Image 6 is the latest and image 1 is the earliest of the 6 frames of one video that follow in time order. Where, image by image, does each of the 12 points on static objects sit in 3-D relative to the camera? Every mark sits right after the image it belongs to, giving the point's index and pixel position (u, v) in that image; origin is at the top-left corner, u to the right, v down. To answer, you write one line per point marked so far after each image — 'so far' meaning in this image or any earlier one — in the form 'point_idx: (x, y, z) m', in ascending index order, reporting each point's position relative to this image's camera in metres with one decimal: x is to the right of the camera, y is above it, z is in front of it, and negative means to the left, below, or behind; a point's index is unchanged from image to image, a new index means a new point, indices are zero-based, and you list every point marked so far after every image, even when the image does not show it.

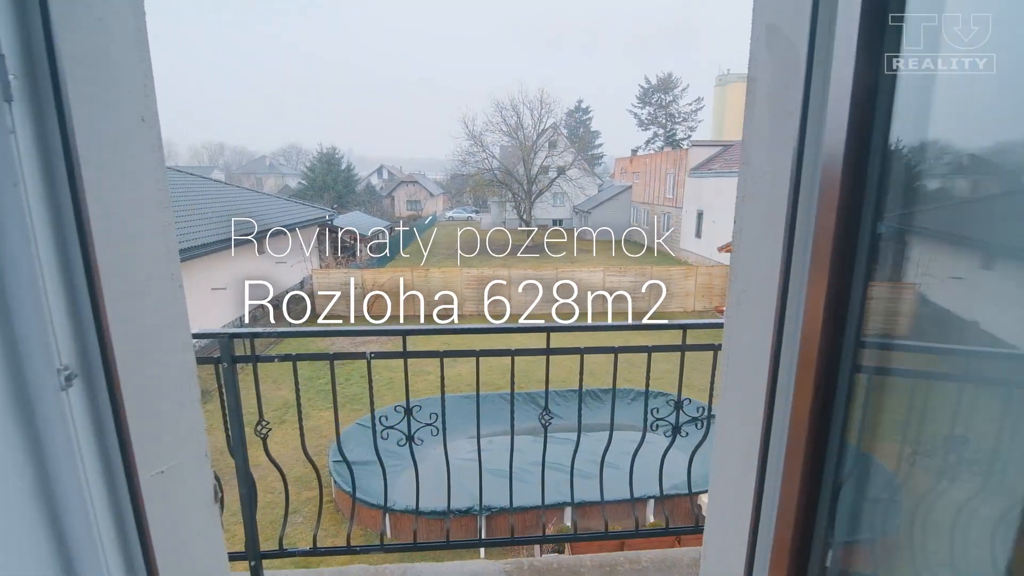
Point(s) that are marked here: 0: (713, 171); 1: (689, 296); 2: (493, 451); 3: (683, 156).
0: (+6.0, +3.5, +15.6) m
1: (+4.5, -0.2, +13.5) m
2: (-0.2, -2.1, +6.7) m
3: (+5.9, +4.6, +18.2) m
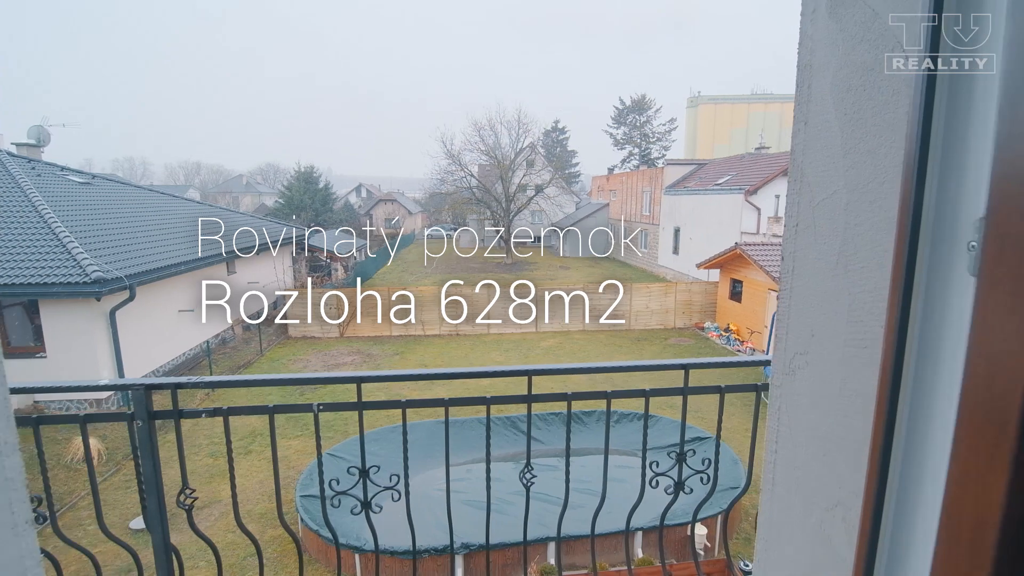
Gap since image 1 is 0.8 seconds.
0: (+5.3, +2.9, +15.7) m
1: (+4.0, -0.6, +13.4) m
2: (-0.5, -2.3, +6.3) m
3: (+5.1, +4.0, +18.2) m
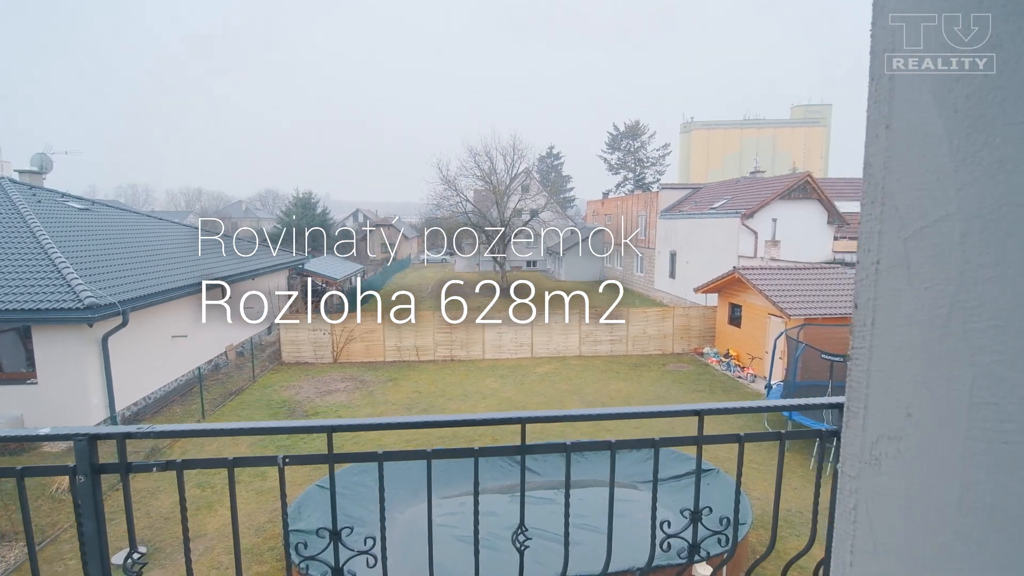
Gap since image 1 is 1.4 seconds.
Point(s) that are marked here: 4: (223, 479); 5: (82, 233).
0: (+5.2, +2.2, +15.7) m
1: (+3.9, -1.2, +13.2) m
2: (-0.5, -2.6, +6.0) m
3: (+5.0, +3.1, +18.3) m
4: (-4.2, -2.8, +7.7) m
5: (-8.5, +1.1, +10.3) m
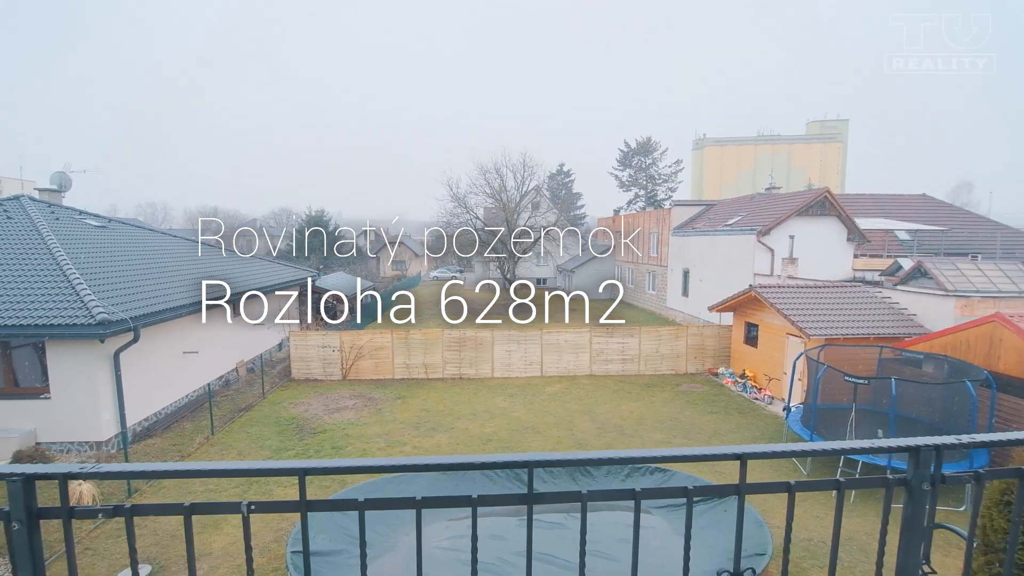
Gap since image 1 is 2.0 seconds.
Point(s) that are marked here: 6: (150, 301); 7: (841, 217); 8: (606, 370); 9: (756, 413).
0: (+5.4, +1.7, +15.4) m
1: (+4.1, -1.7, +12.8) m
2: (-0.4, -2.8, +5.7) m
3: (+5.3, +2.5, +18.1) m
4: (-4.1, -3.0, +7.5) m
5: (-8.3, +0.8, +10.3) m
6: (-6.4, -0.2, +9.1) m
7: (+7.9, +1.7, +12.6) m
8: (+2.1, -1.9, +12.4) m
9: (+4.9, -2.5, +10.5) m
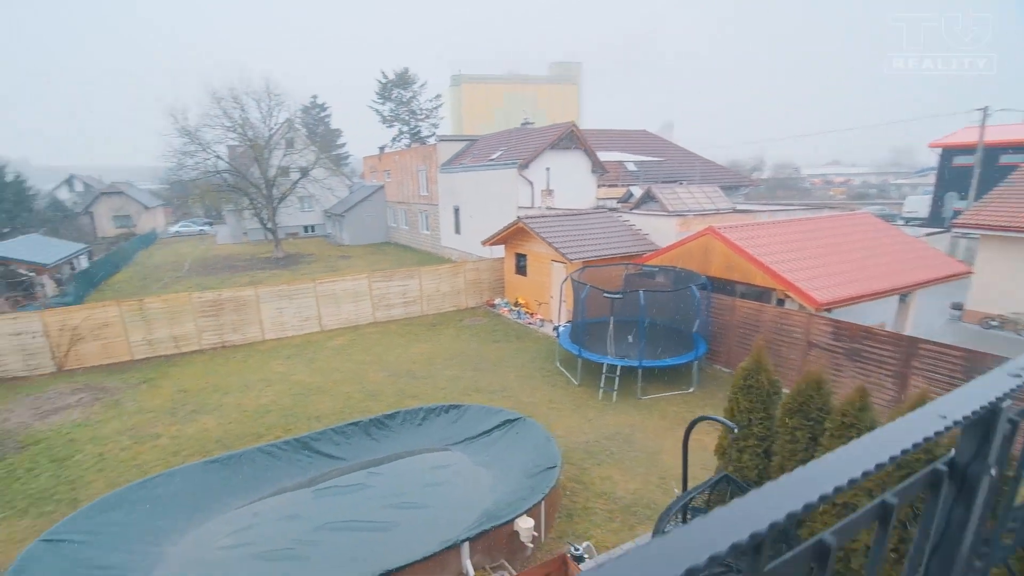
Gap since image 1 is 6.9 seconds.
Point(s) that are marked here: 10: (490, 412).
0: (-1.4, +3.6, +15.6) m
1: (-1.3, -0.1, +13.1) m
2: (-2.3, -2.3, +4.9) m
3: (-2.7, +4.6, +17.8) m
4: (-6.4, -2.8, +5.0) m
5: (-11.5, +0.7, +5.3) m
6: (-9.2, -0.1, +5.2) m
7: (+2.0, +3.7, +14.1) m
8: (-2.9, -0.6, +11.8) m
9: (+0.4, -1.0, +11.4) m
10: (-0.3, -2.0, +8.7) m
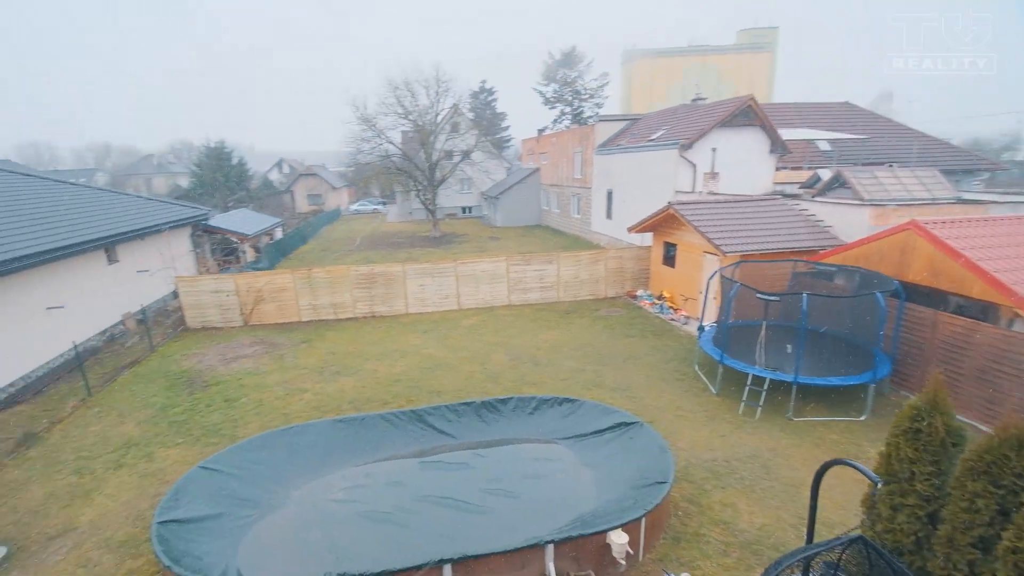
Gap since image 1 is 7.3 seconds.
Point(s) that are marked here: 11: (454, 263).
0: (+3.1, +3.9, +14.7) m
1: (+2.2, +0.2, +12.4) m
2: (-1.7, -2.1, +5.2) m
3: (+2.7, +5.1, +17.1) m
4: (-5.5, -2.3, +6.6) m
5: (-10.0, +1.6, +8.5) m
6: (-8.0, +0.6, +7.6) m
7: (+5.8, +3.7, +12.1) m
8: (+0.2, -0.2, +11.8) m
9: (+3.1, -0.9, +10.3) m
10: (+1.5, -1.9, +8.1) m
11: (-1.2, +0.5, +11.4) m
